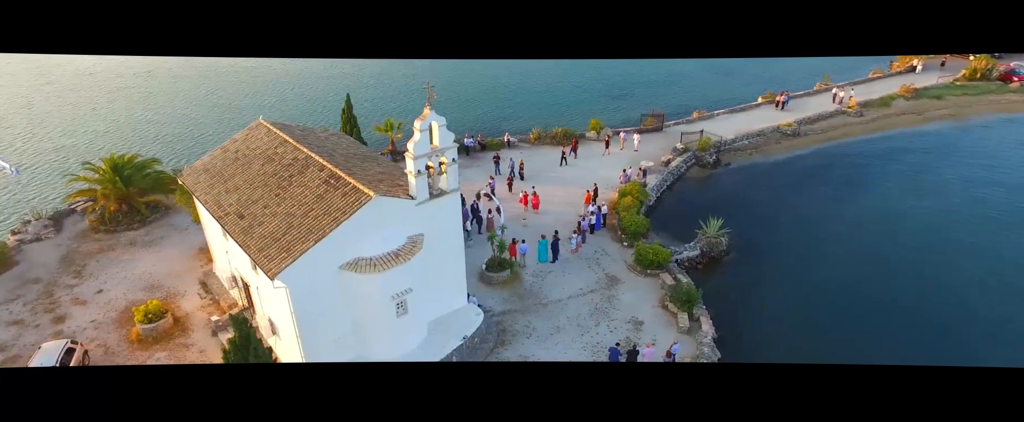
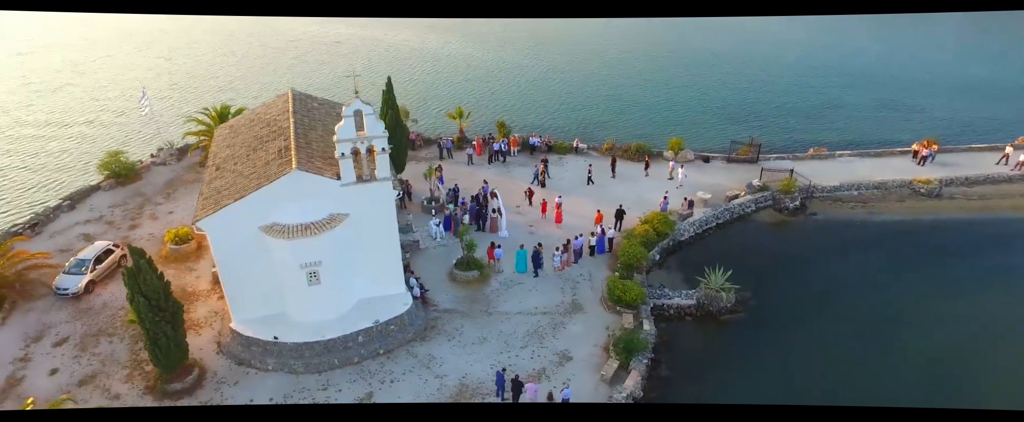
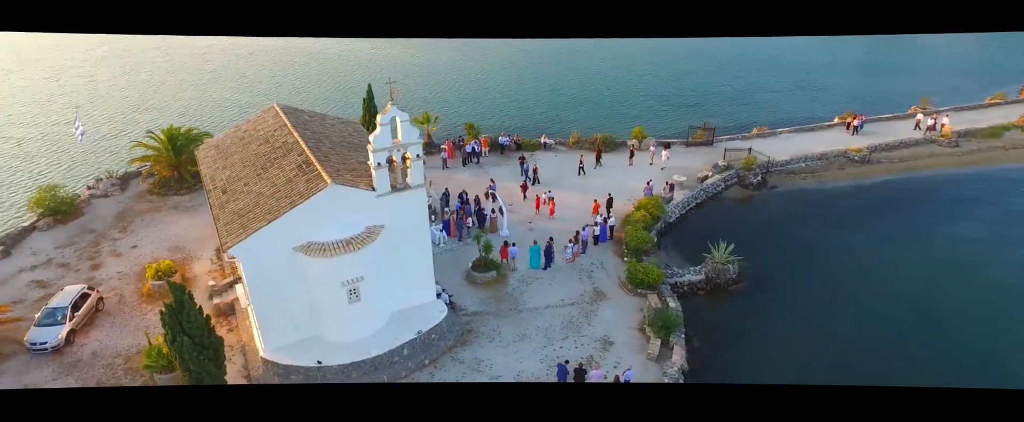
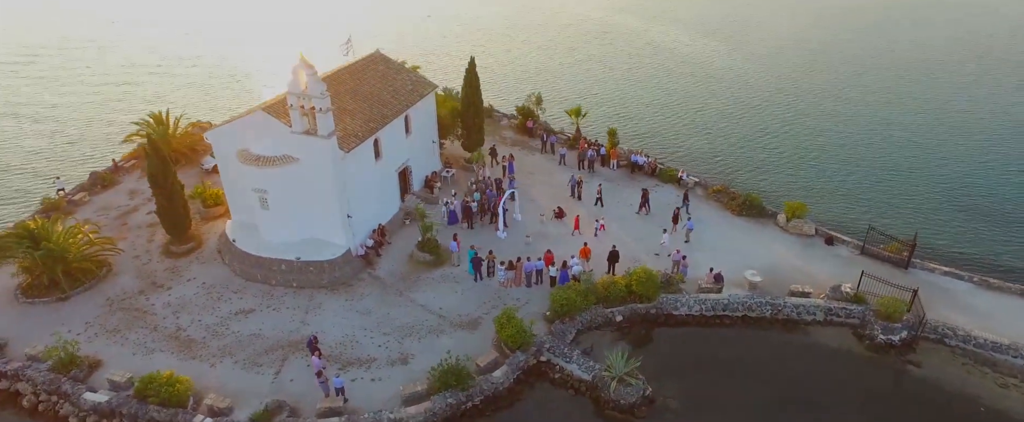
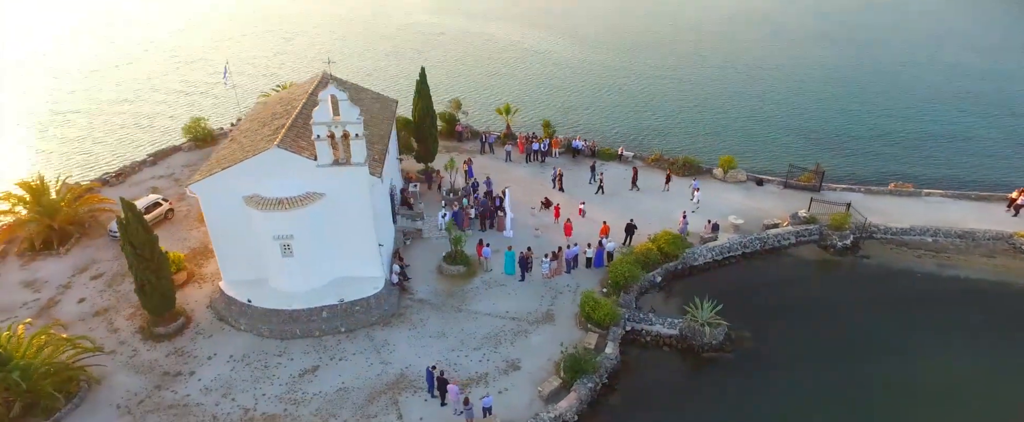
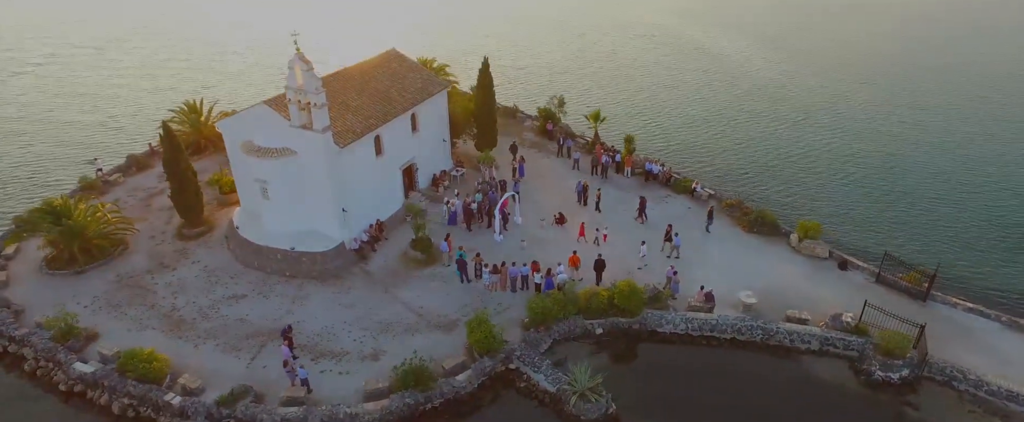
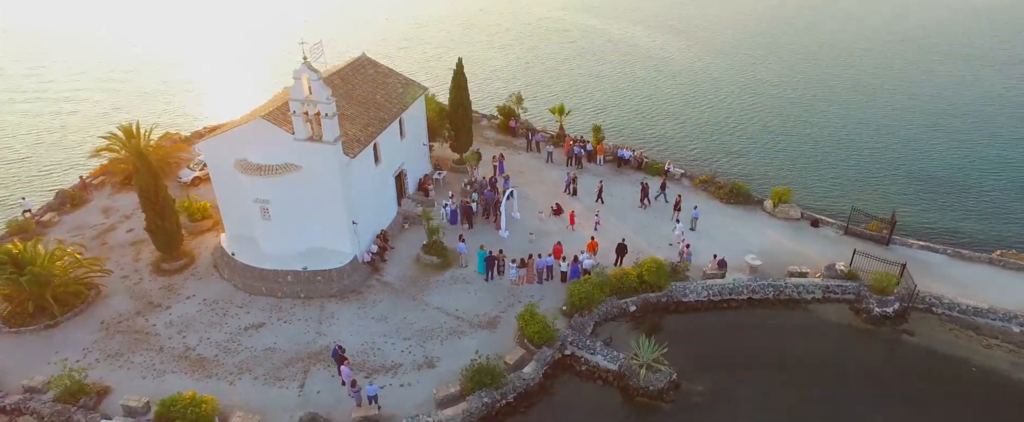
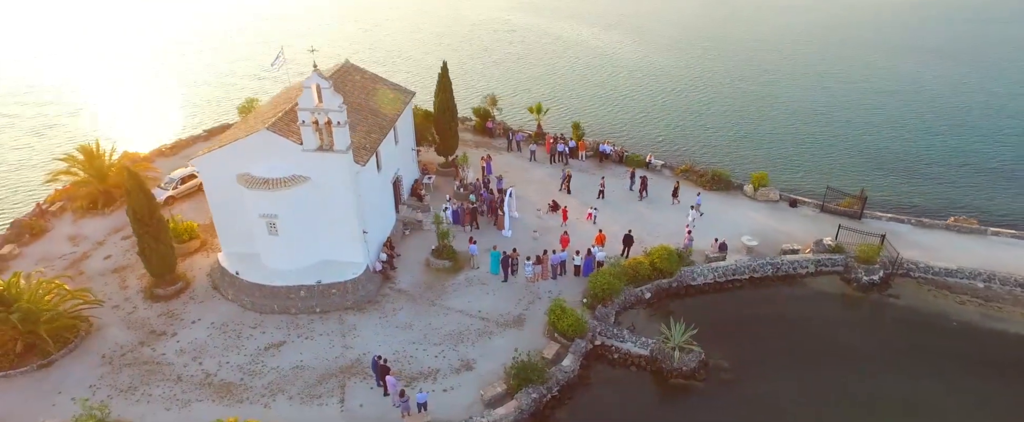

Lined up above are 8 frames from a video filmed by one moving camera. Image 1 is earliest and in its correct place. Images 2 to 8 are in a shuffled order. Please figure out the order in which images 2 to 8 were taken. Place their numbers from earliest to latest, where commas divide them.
3, 2, 5, 8, 7, 4, 6
